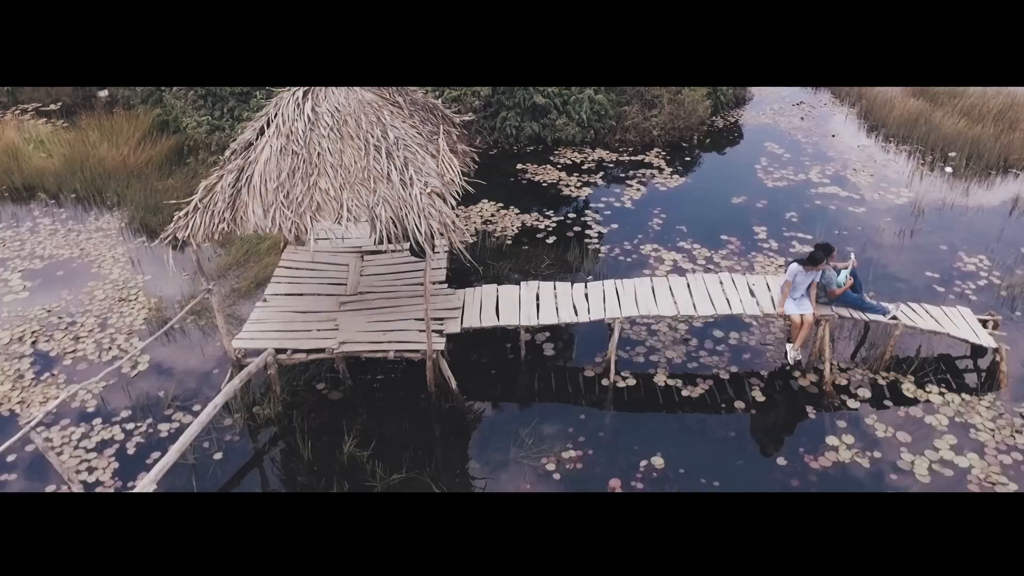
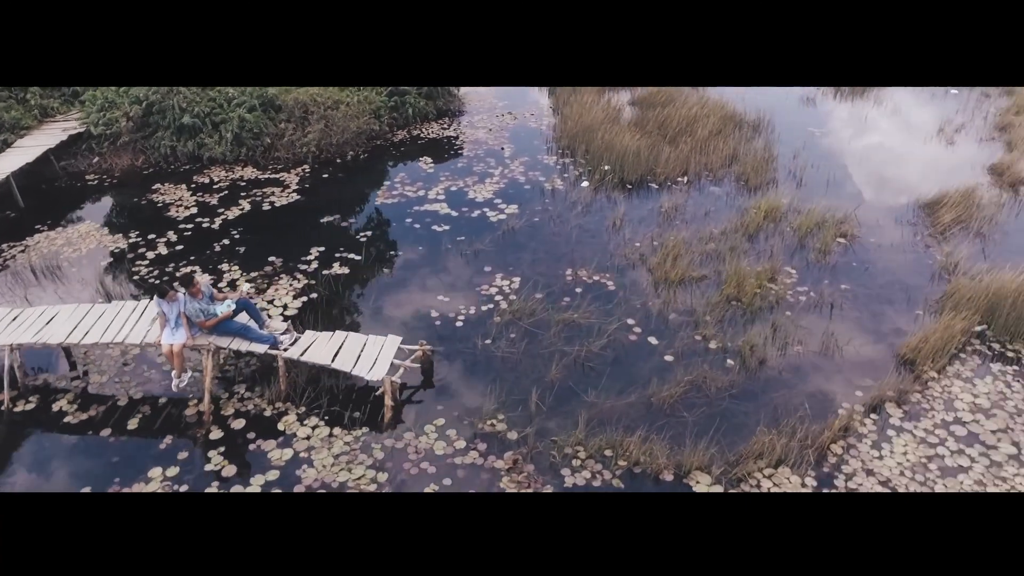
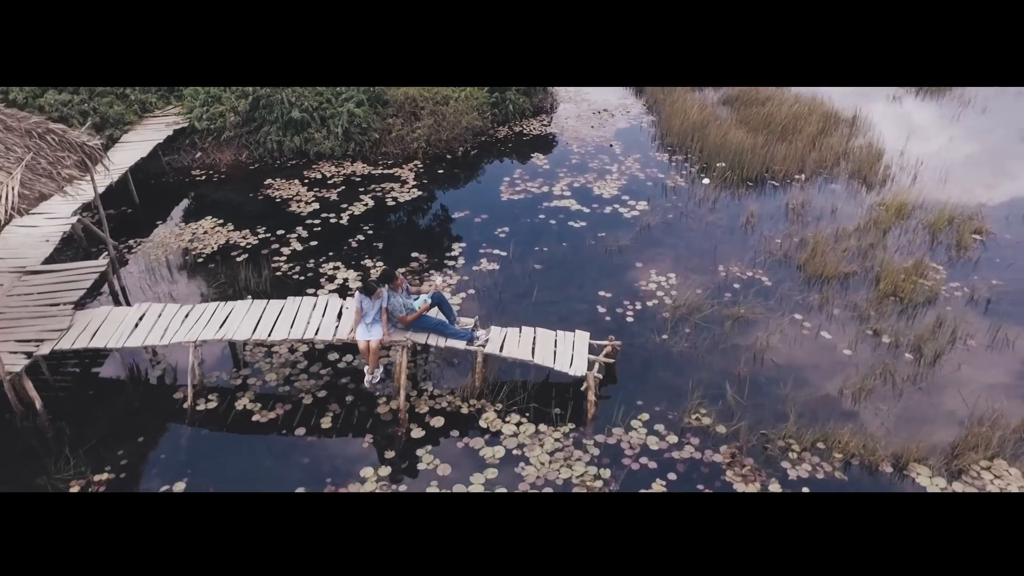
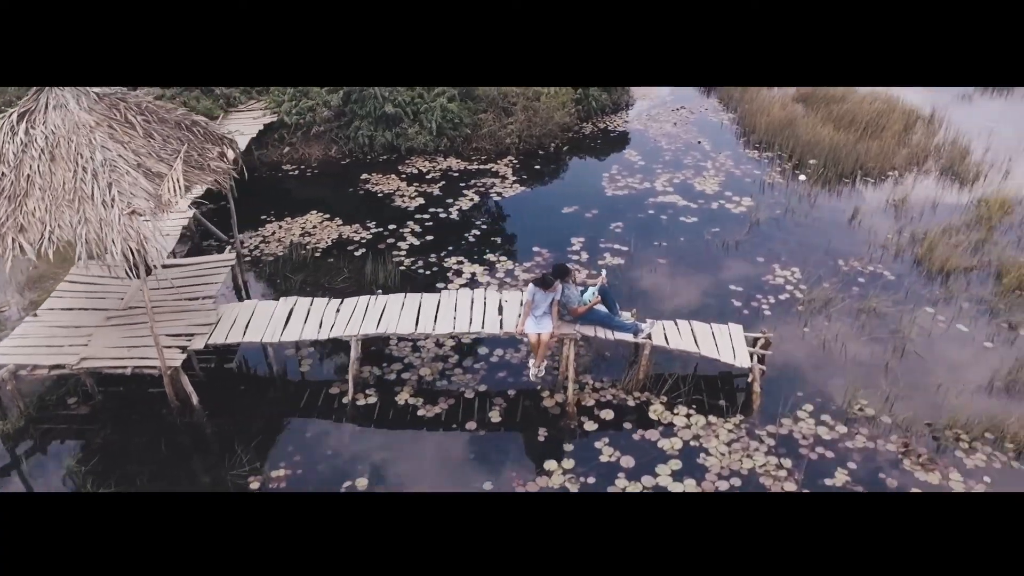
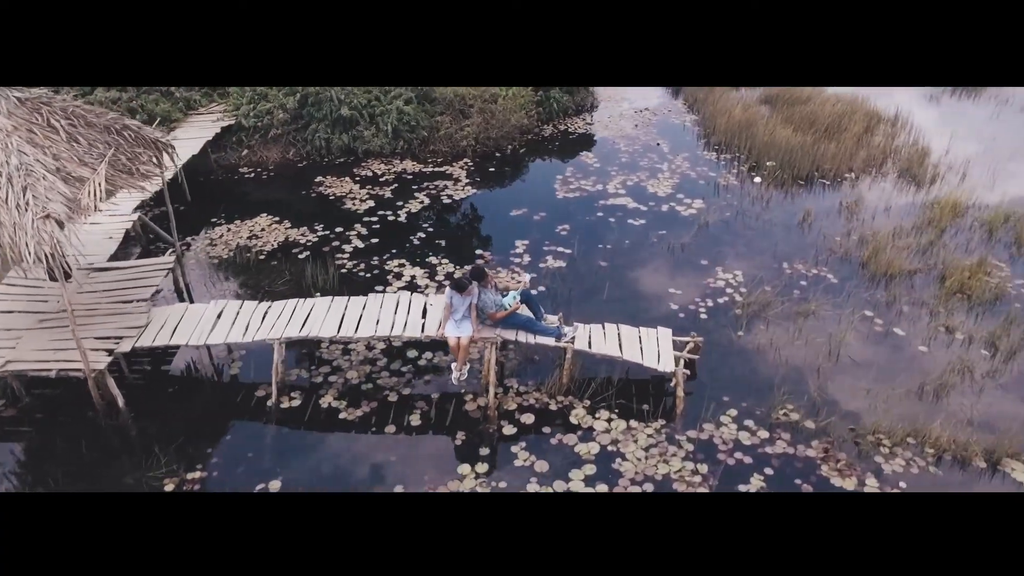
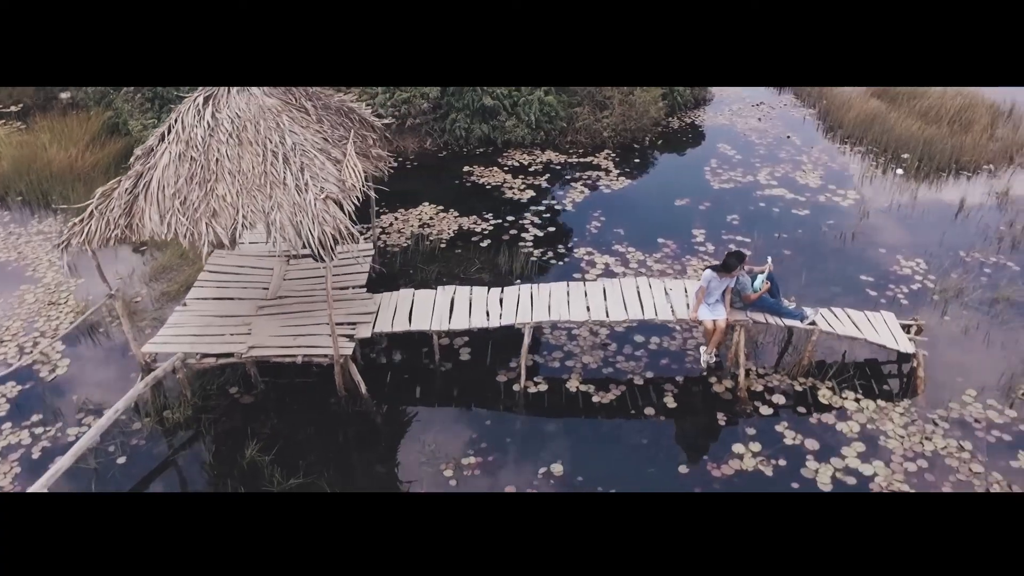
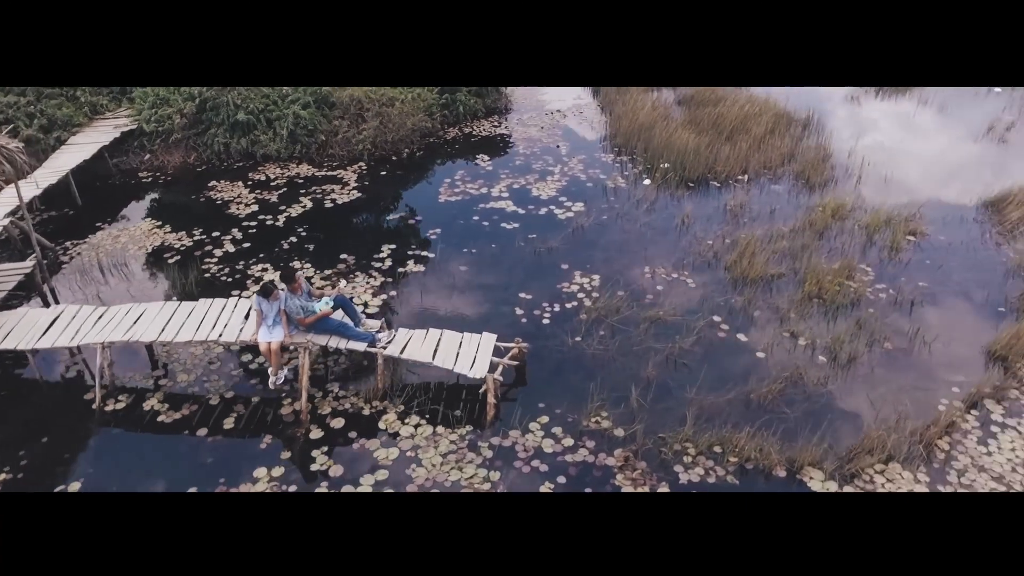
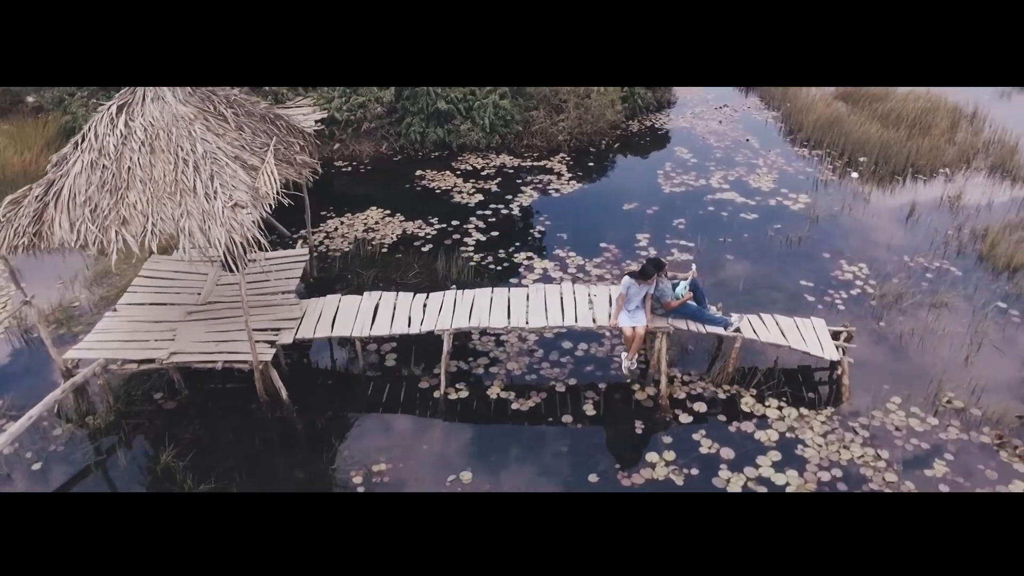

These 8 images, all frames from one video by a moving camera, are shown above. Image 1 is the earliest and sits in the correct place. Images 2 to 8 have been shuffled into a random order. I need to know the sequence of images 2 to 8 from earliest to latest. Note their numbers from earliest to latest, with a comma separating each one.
6, 8, 4, 5, 3, 7, 2
